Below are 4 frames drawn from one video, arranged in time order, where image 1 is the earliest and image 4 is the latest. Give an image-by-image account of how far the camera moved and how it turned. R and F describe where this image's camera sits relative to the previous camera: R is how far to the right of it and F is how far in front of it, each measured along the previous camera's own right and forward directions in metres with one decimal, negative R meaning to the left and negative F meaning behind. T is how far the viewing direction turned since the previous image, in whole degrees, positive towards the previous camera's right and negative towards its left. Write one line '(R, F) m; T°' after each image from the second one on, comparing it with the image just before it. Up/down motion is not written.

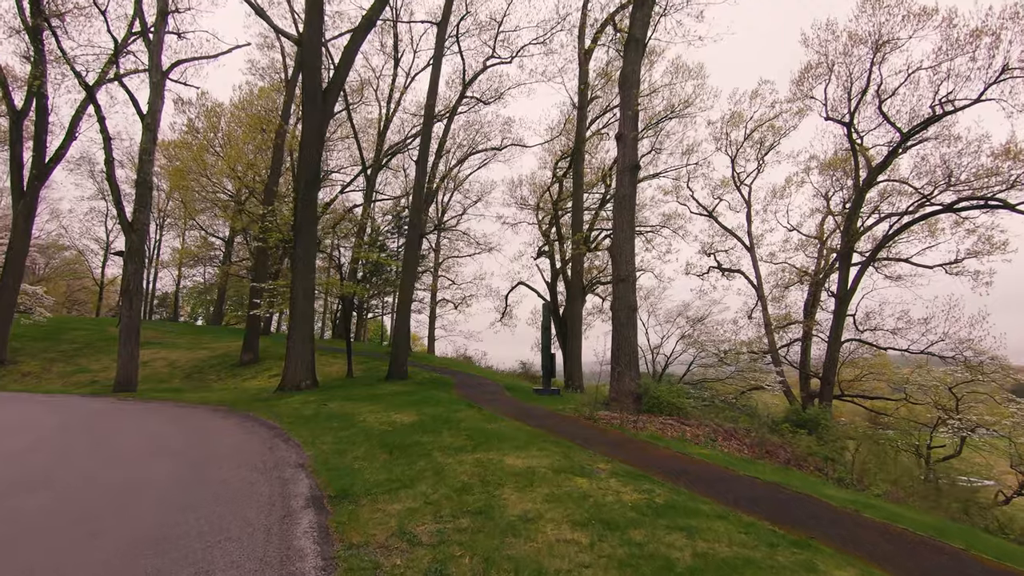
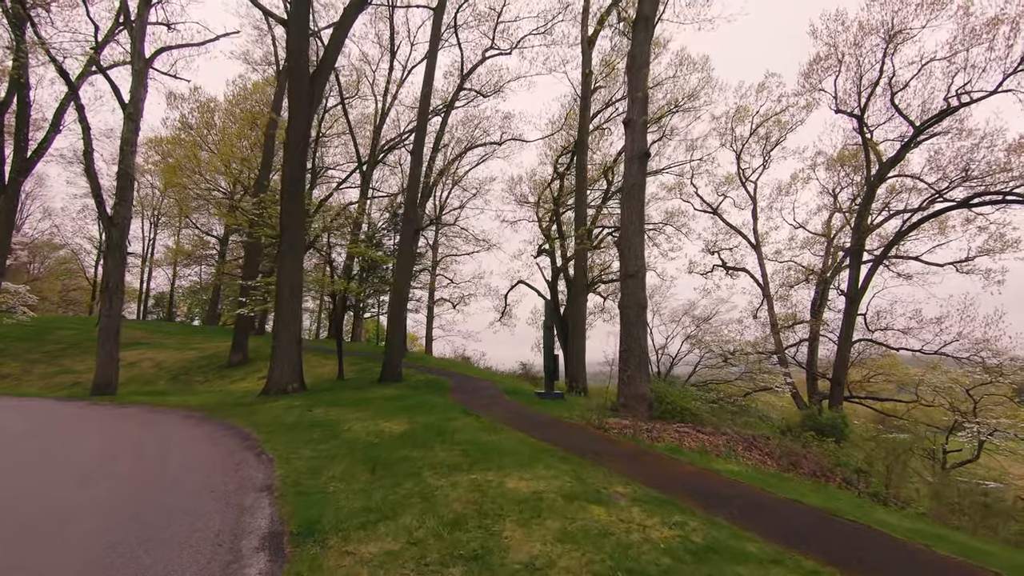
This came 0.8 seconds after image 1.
(0.0, +0.8) m; 0°
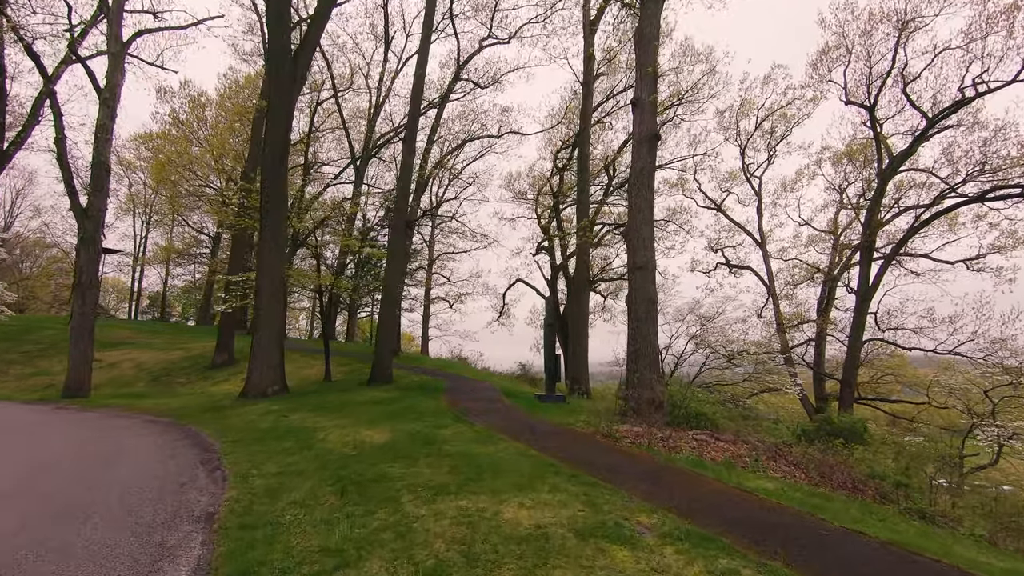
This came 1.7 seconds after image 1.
(0.0, +0.9) m; 0°
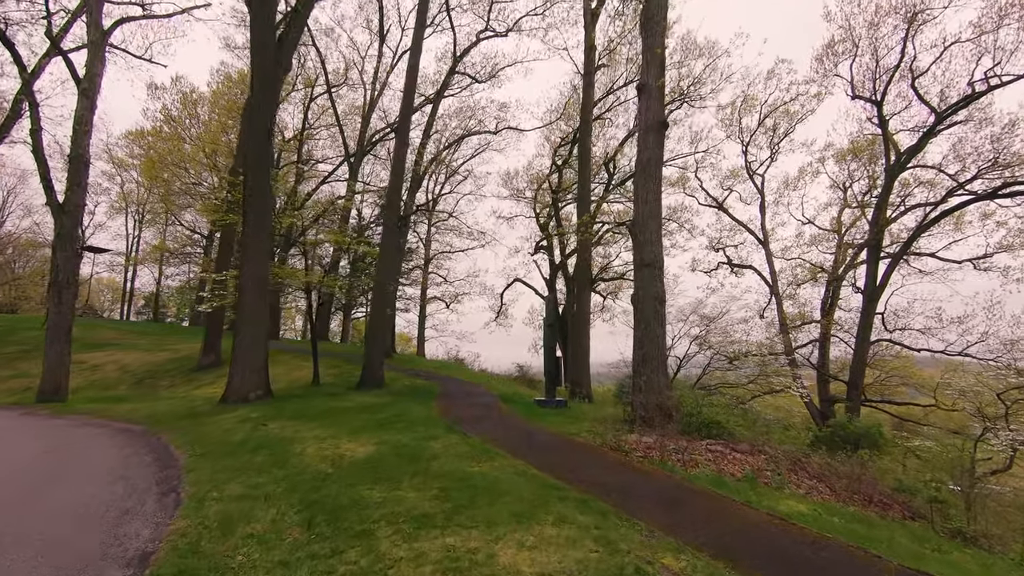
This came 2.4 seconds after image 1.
(0.0, +0.7) m; 0°
